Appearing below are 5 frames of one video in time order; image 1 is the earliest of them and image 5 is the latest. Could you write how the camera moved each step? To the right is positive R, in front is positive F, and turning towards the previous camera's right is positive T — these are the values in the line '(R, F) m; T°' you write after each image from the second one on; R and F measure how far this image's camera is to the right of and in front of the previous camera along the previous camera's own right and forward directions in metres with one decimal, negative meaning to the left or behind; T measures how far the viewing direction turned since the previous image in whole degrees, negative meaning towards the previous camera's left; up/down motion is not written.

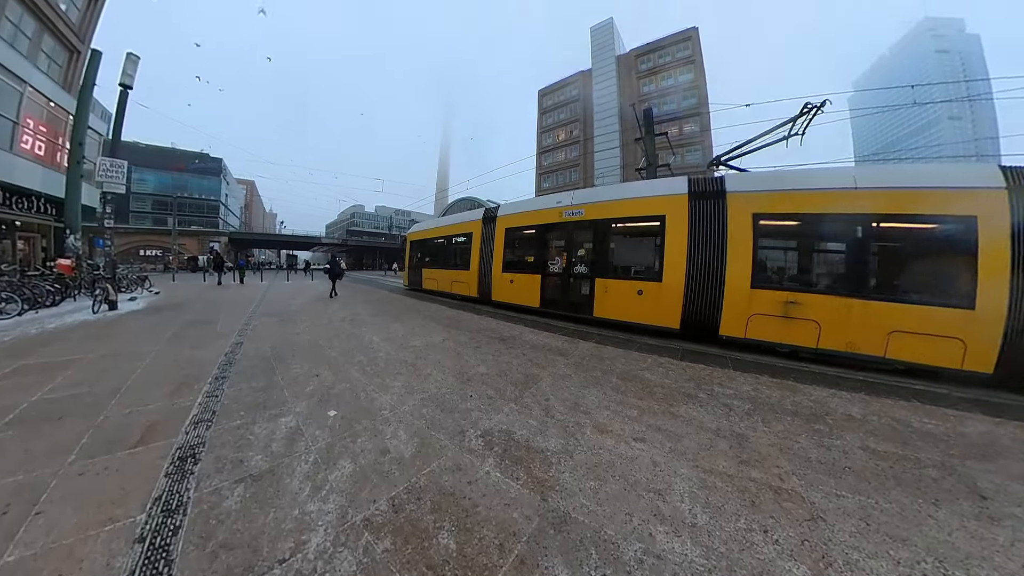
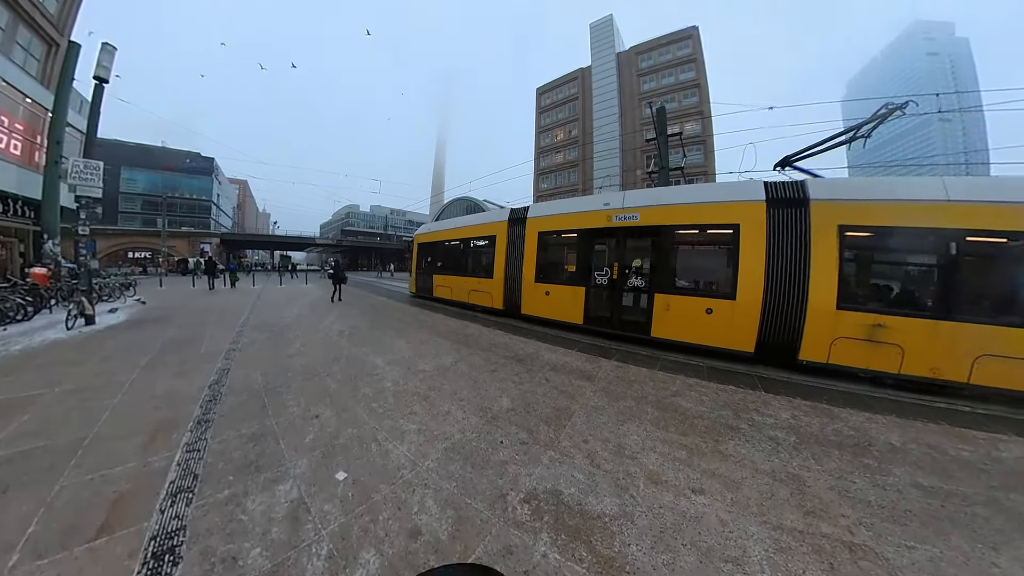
(-0.4, +0.4) m; +1°
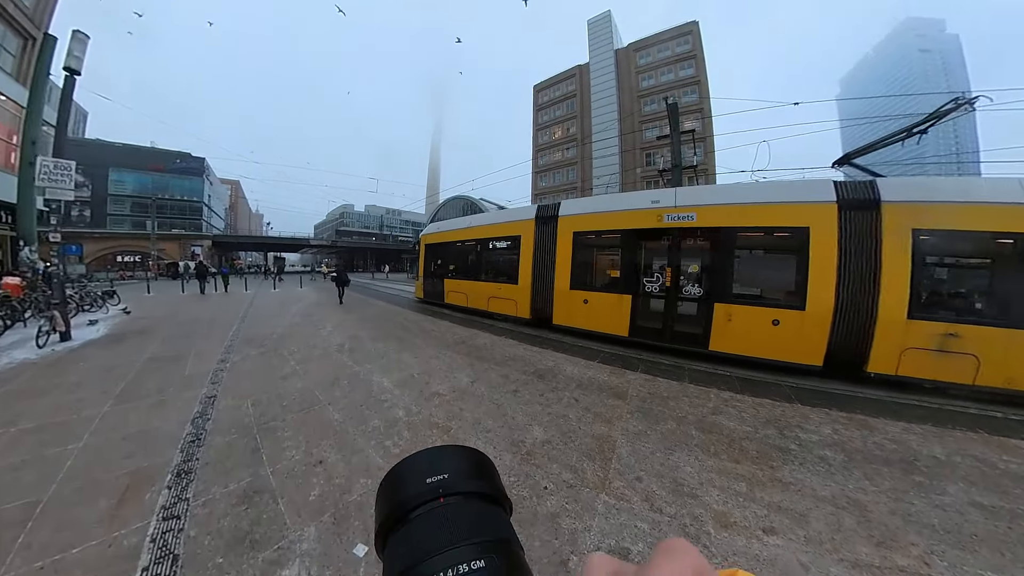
(-0.3, +0.4) m; +1°
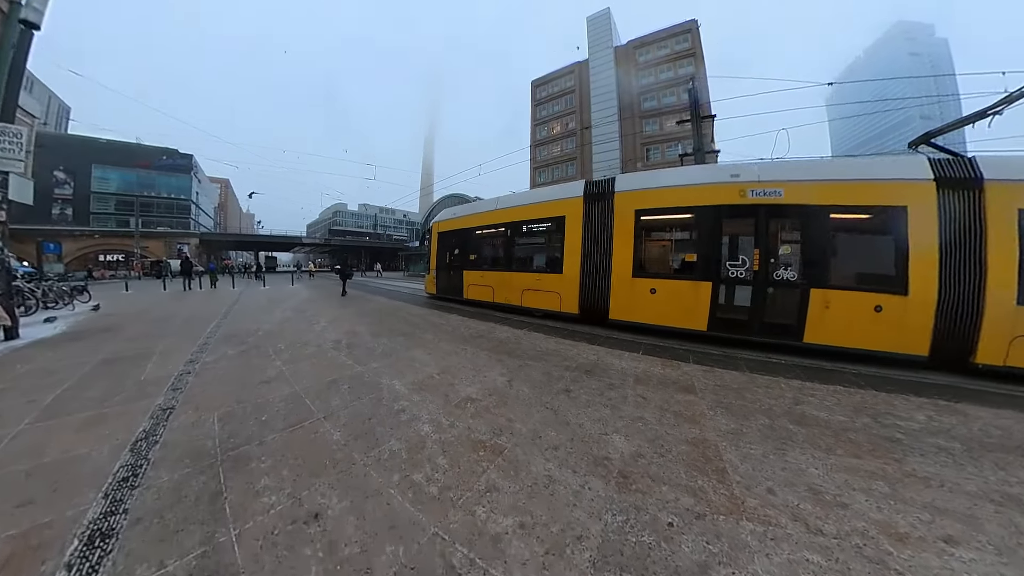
(-0.5, +0.9) m; +1°
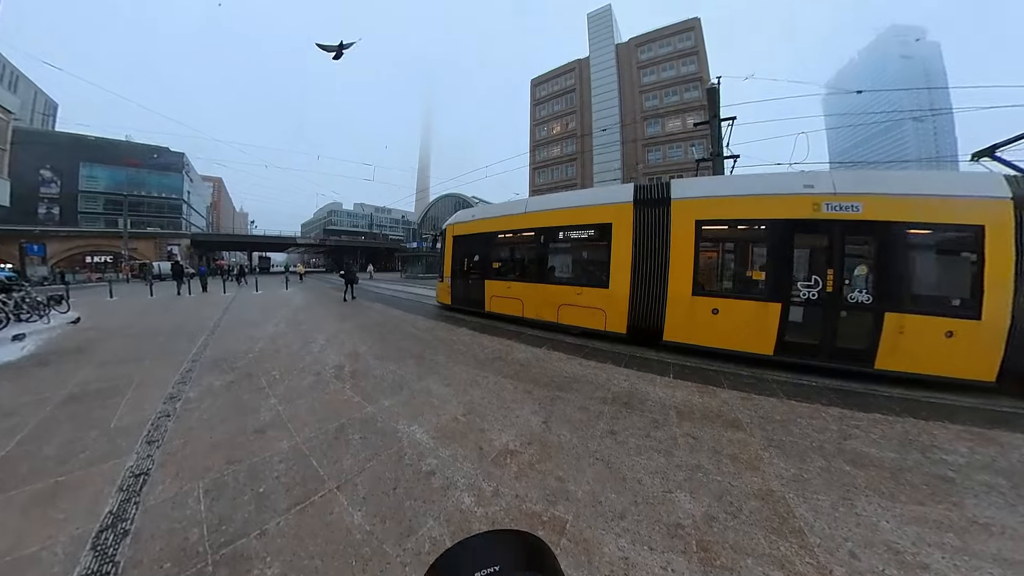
(-0.4, +0.5) m; +1°
